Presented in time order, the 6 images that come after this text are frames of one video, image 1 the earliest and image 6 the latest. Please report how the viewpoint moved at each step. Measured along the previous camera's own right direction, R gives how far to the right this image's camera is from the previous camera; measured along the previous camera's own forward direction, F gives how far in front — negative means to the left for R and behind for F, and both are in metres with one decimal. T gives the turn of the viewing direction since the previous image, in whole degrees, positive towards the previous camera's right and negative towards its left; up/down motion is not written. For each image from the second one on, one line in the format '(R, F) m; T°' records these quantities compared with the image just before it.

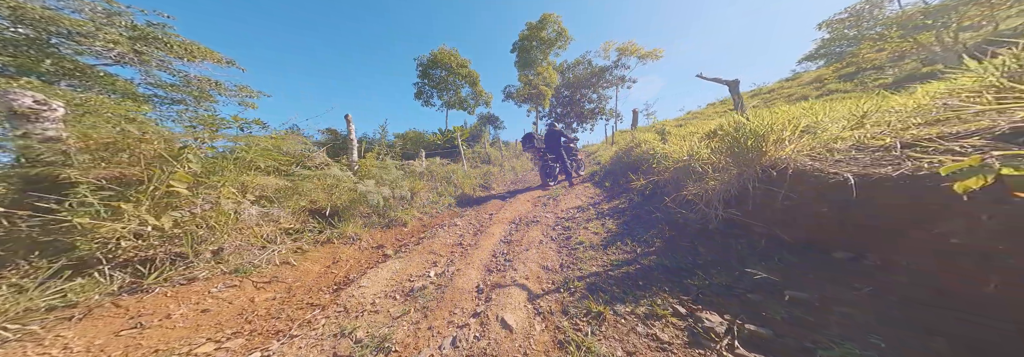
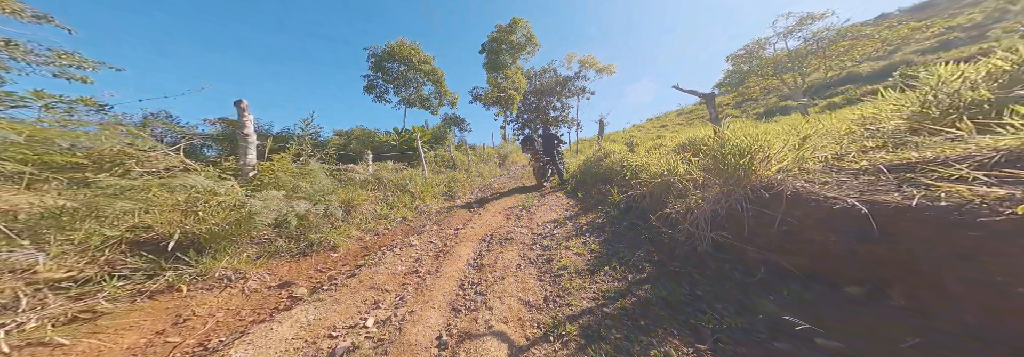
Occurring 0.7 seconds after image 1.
(-0.1, +0.4) m; +10°
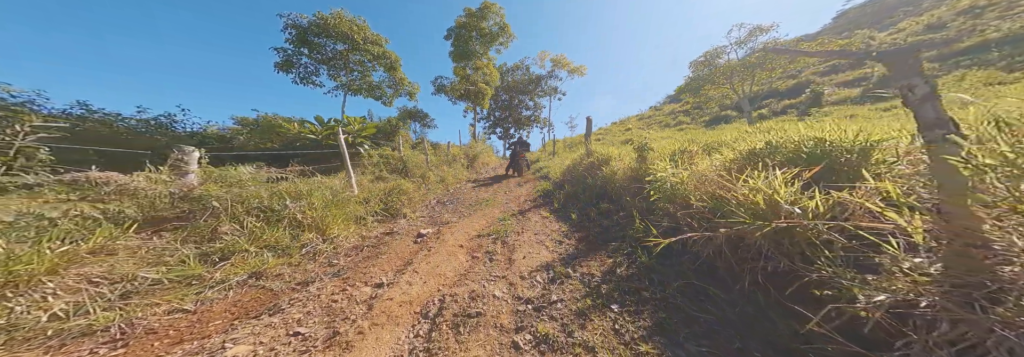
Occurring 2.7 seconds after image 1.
(0.0, +1.6) m; +9°
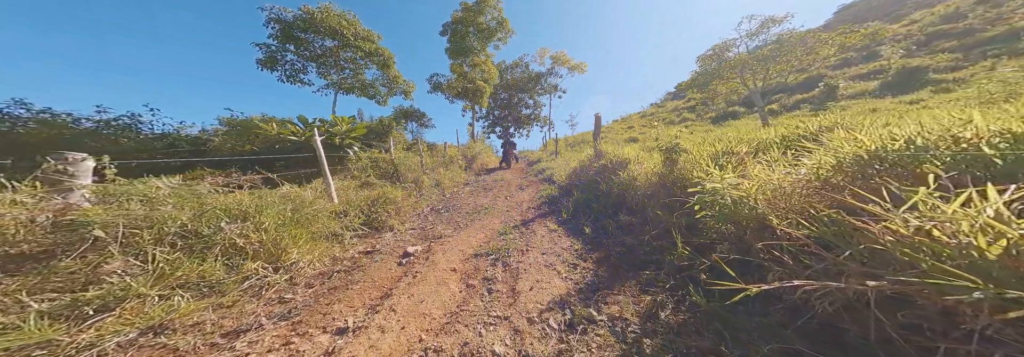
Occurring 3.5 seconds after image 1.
(0.0, +0.6) m; 0°
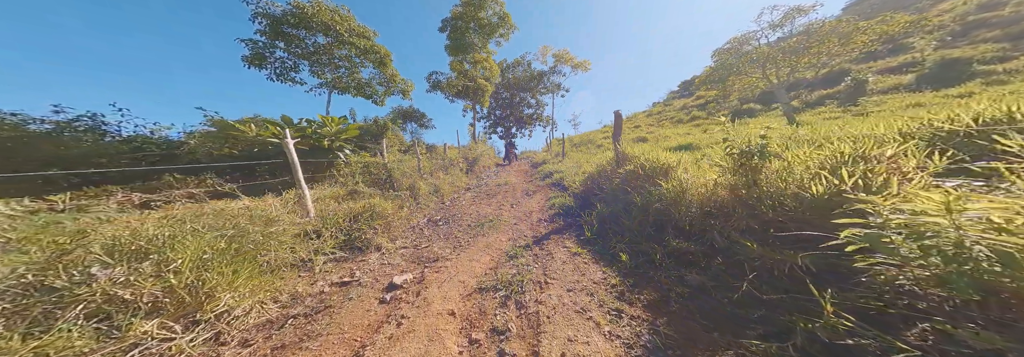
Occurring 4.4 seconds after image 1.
(-0.1, +0.7) m; 0°
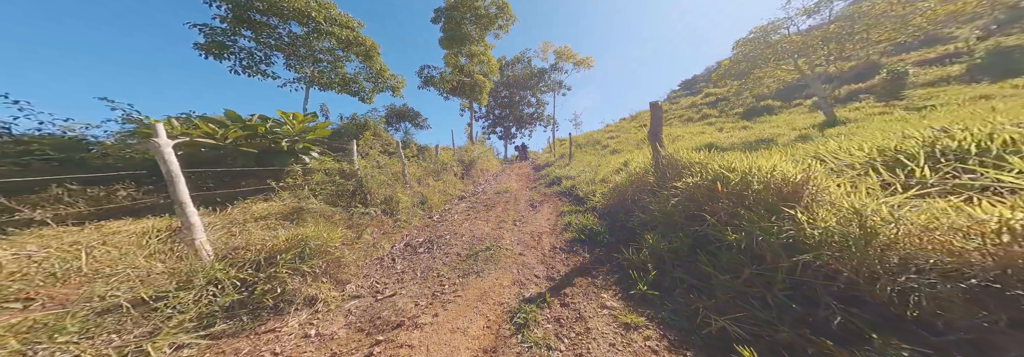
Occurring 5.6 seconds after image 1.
(-0.1, +1.1) m; 0°
